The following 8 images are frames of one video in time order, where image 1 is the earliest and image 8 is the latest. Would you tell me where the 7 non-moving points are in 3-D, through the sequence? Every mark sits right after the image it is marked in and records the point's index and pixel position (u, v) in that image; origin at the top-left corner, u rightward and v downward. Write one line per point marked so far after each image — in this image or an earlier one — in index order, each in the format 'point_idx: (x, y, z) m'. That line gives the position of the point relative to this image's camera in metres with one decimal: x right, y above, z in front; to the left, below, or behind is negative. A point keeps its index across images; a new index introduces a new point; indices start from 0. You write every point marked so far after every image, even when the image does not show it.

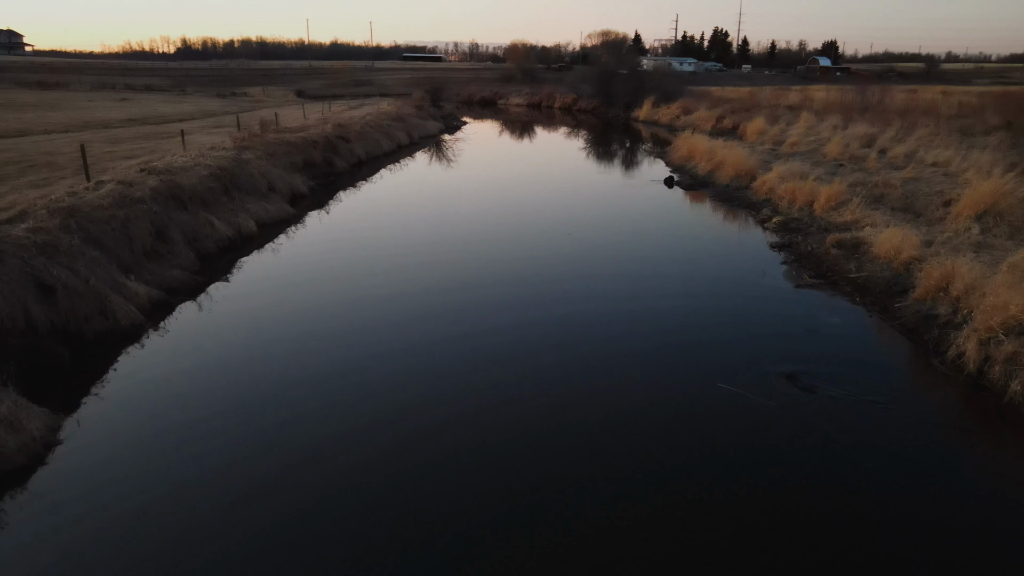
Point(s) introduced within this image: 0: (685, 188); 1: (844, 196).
0: (+3.5, +2.2, +15.7) m
1: (+5.0, +1.4, +11.2) m
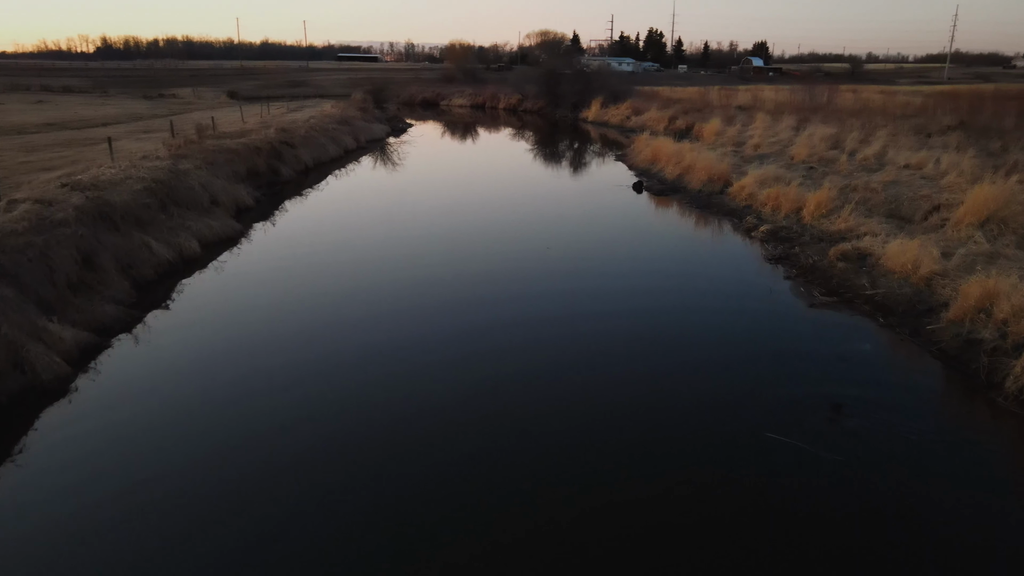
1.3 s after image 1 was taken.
0: (+2.8, +2.0, +15.1) m
1: (+4.6, +1.2, +10.7) m
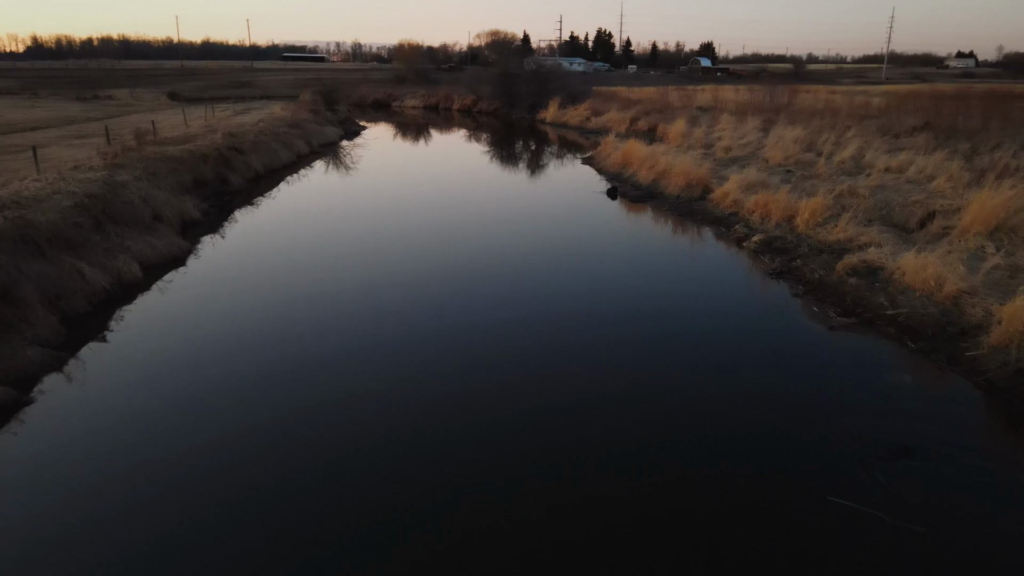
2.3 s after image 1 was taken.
0: (+2.2, +1.8, +14.4) m
1: (+4.2, +1.1, +10.2) m
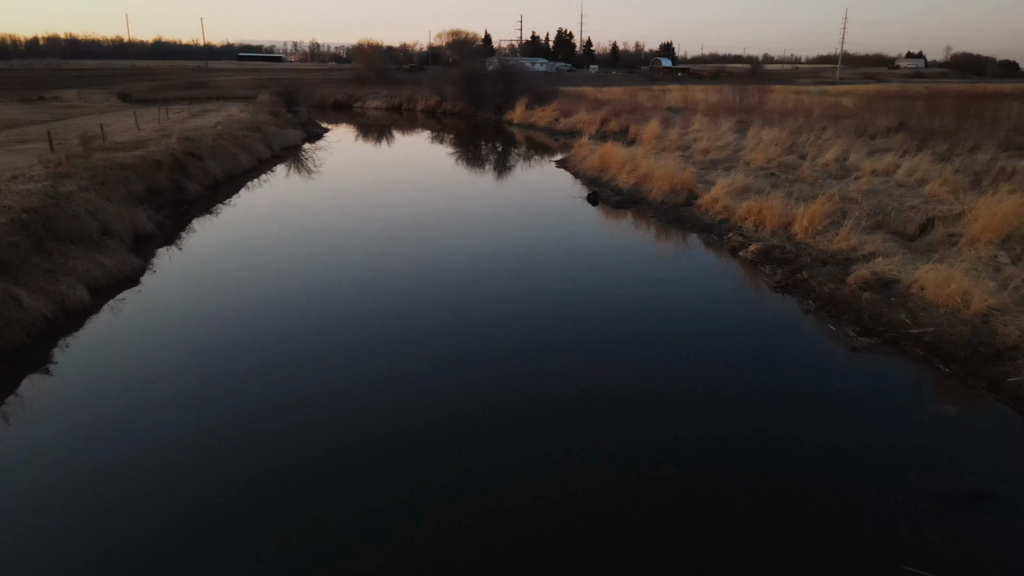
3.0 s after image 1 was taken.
0: (+1.7, +1.6, +13.9) m
1: (+4.0, +0.9, +9.7) m
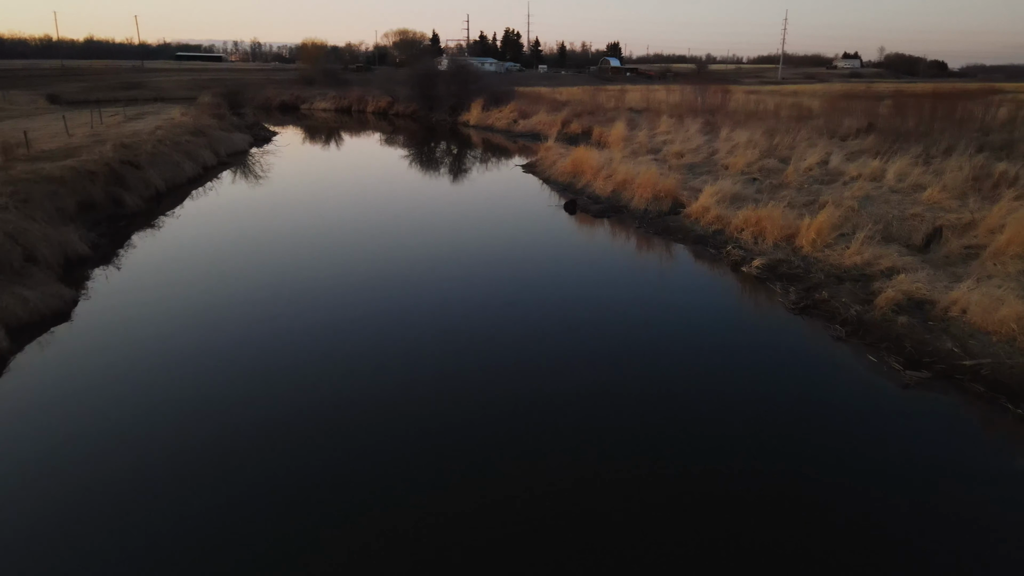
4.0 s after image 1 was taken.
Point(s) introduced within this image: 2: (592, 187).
0: (+1.3, +1.4, +13.1) m
1: (+3.8, +0.7, +9.1) m
2: (+1.5, +1.9, +14.1) m
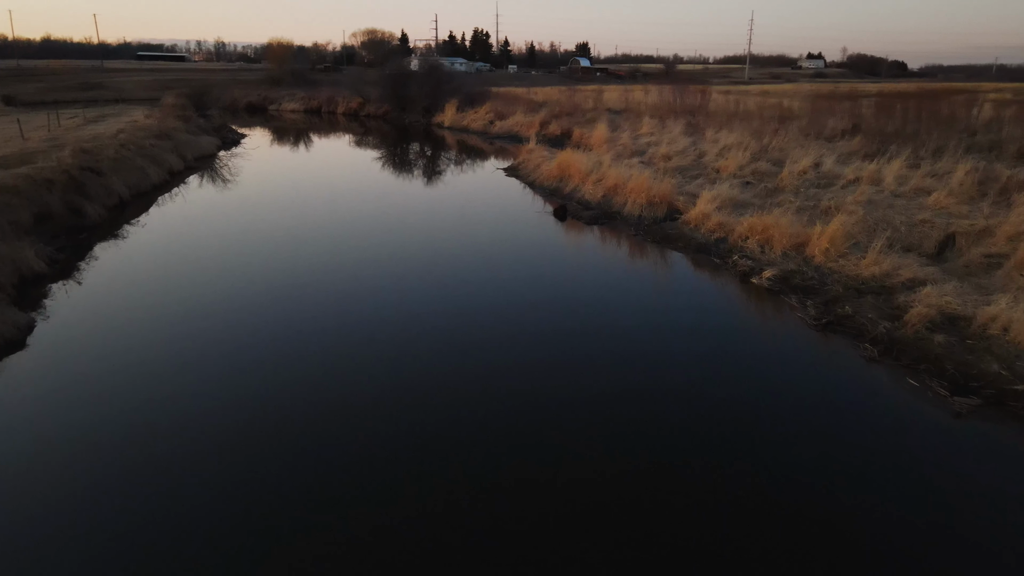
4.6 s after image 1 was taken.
0: (+1.0, +1.2, +12.5) m
1: (+3.8, +0.6, +8.7) m
2: (+1.2, +1.7, +13.6) m
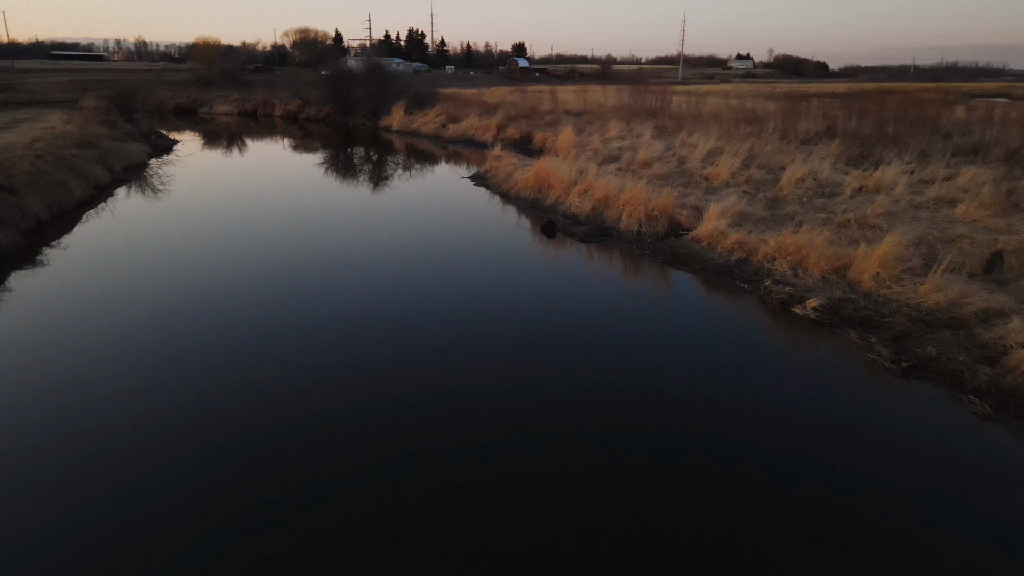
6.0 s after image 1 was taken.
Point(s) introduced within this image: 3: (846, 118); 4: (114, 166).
0: (+0.8, +0.9, +11.4) m
1: (+3.8, +0.3, +7.7) m
2: (+0.9, +1.4, +12.4) m
3: (+8.6, +4.5, +19.7) m
4: (-9.7, +3.0, +18.3) m
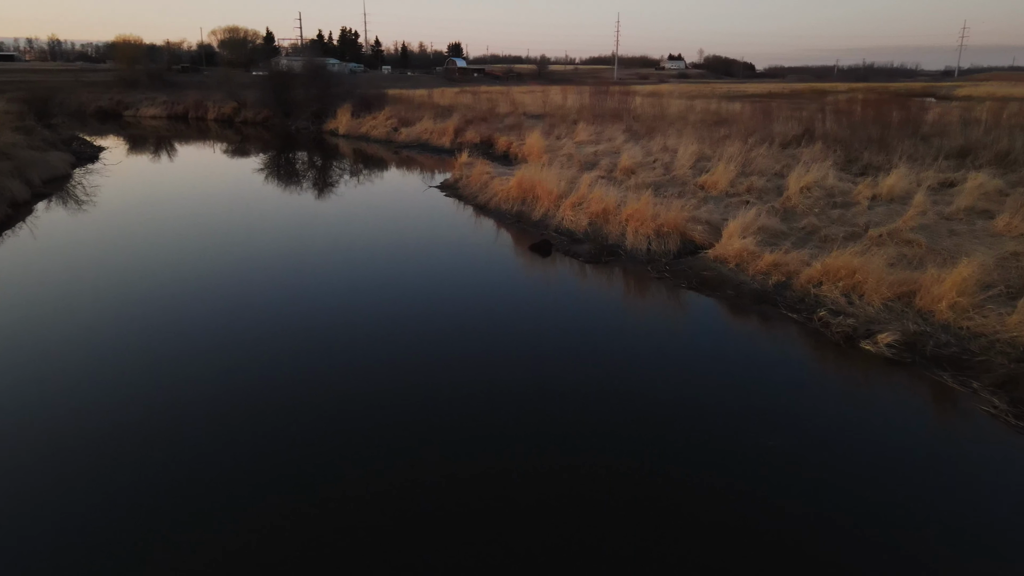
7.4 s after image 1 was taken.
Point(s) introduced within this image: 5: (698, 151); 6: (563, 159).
0: (+0.7, +0.5, +10.2) m
1: (+4.0, +0.1, +6.9) m
2: (+0.7, +1.0, +11.3) m
3: (+7.7, +4.3, +19.2) m
4: (-10.4, +2.4, +16.3) m
5: (+3.9, +2.7, +14.9) m
6: (+1.2, +2.7, +15.6) m
